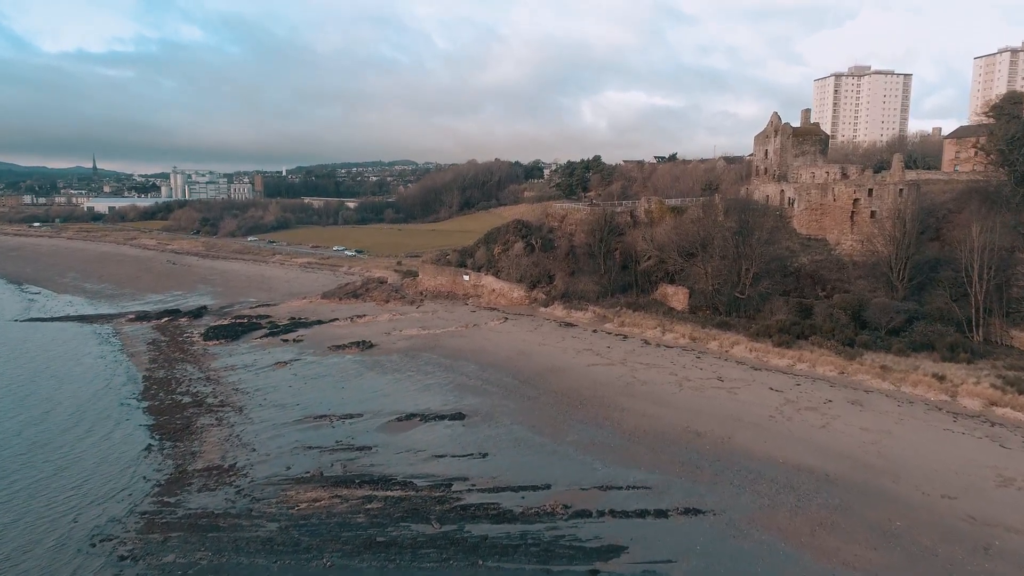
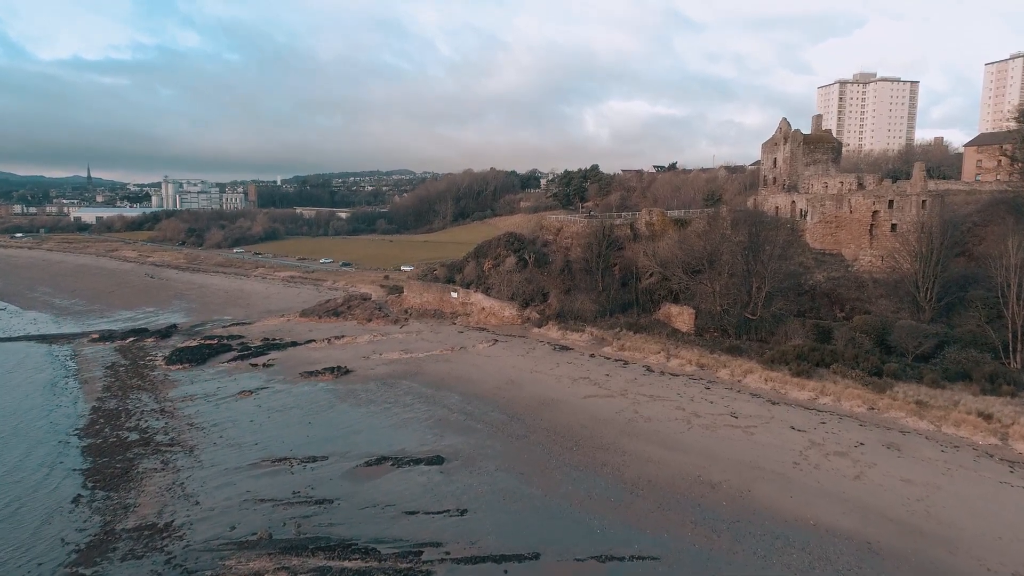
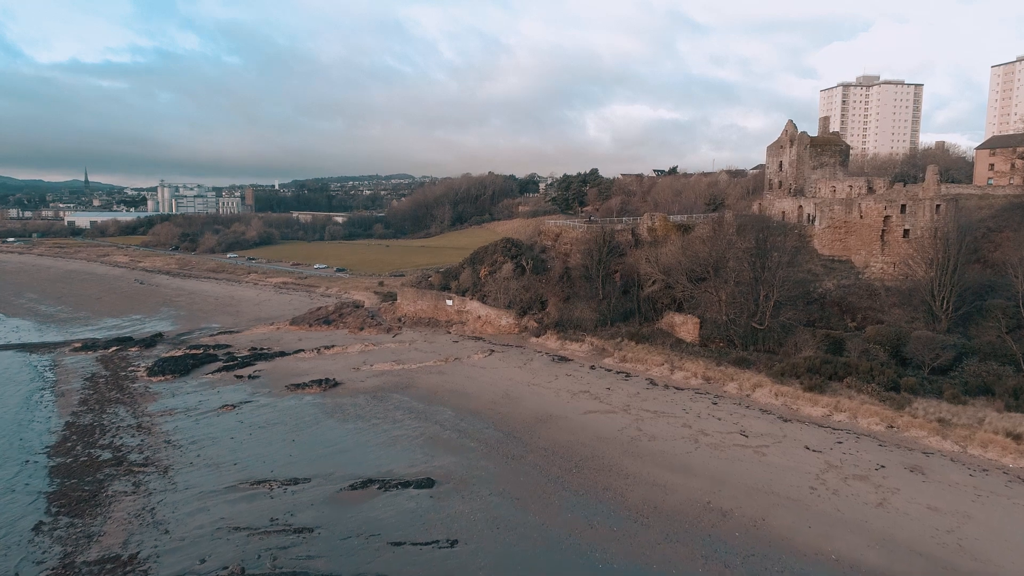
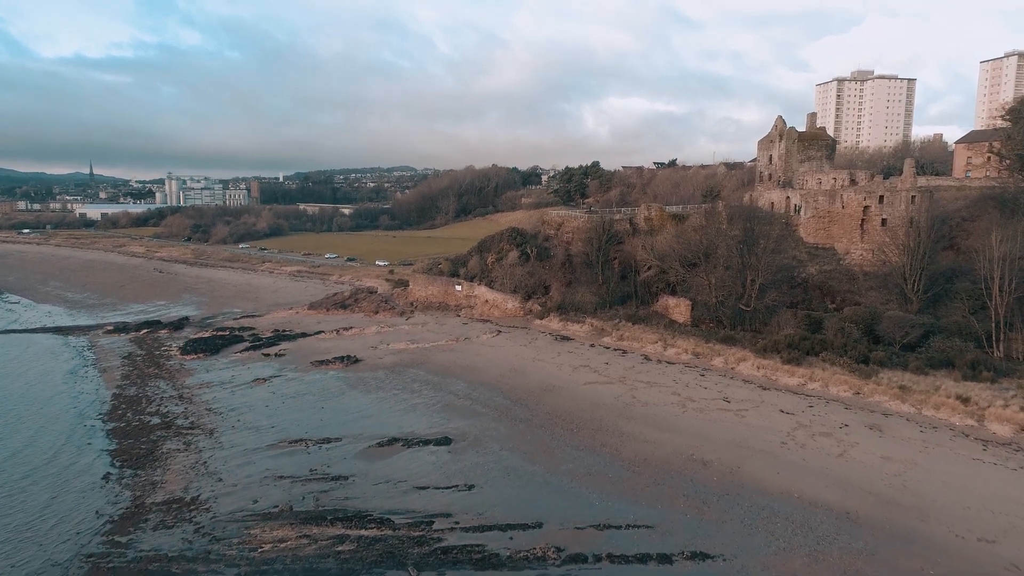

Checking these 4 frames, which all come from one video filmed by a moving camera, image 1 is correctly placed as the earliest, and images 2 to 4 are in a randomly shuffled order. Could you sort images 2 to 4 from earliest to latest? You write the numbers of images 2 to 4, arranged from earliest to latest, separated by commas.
4, 2, 3
